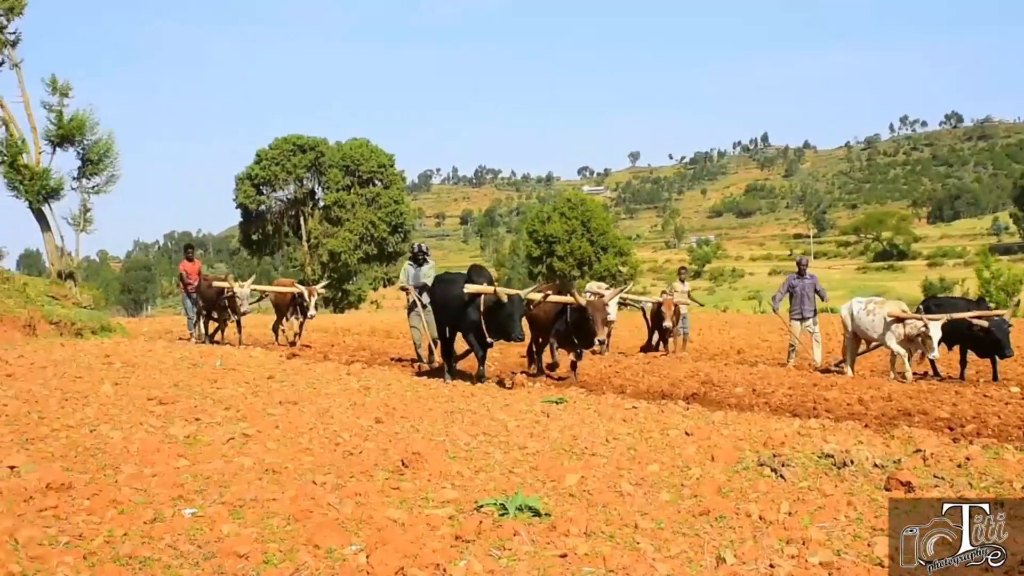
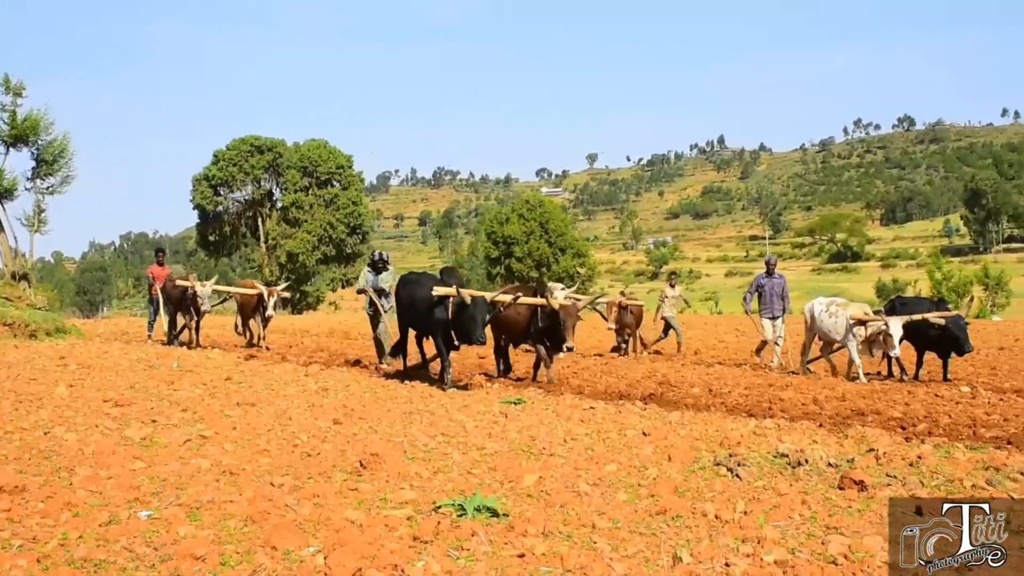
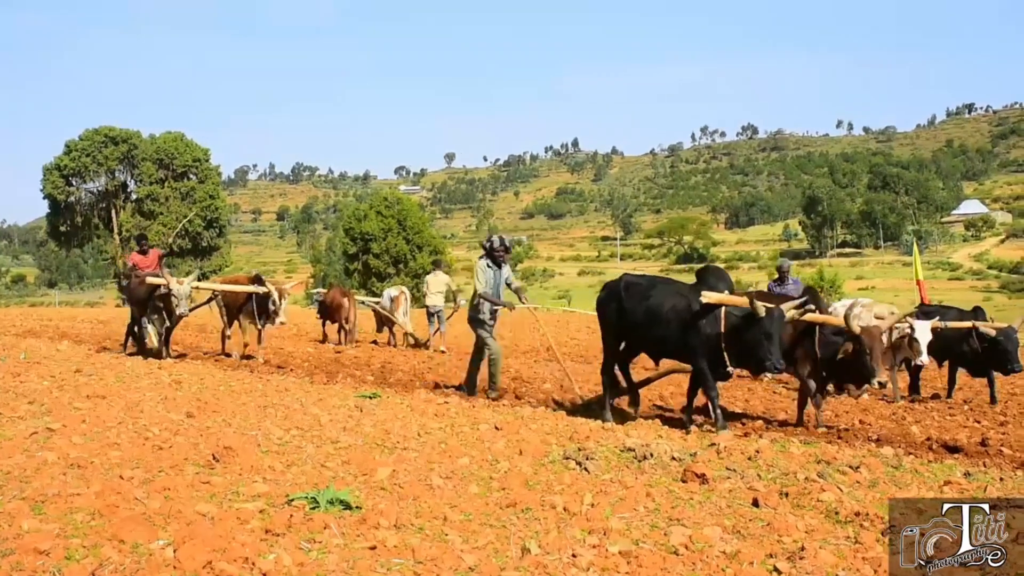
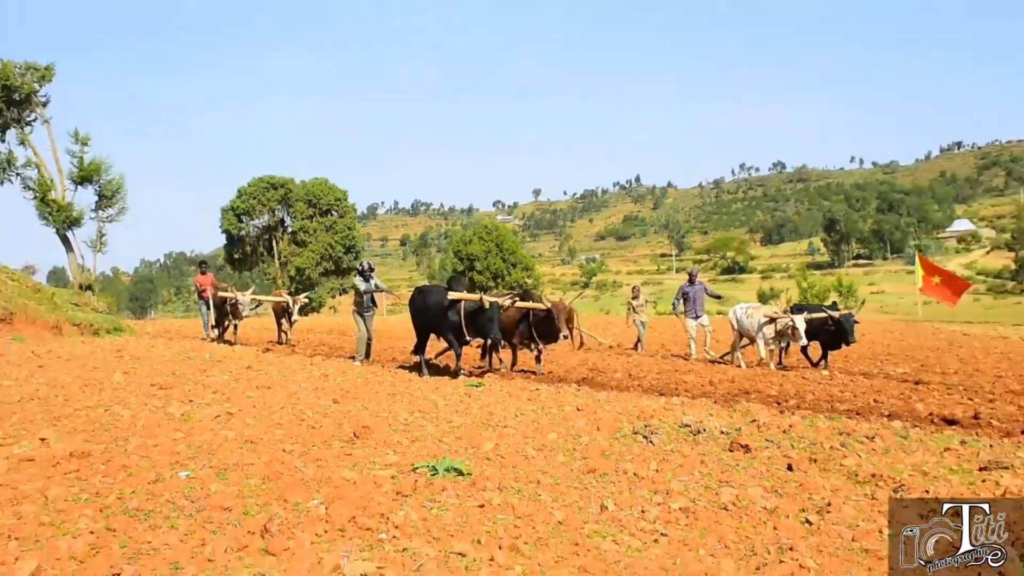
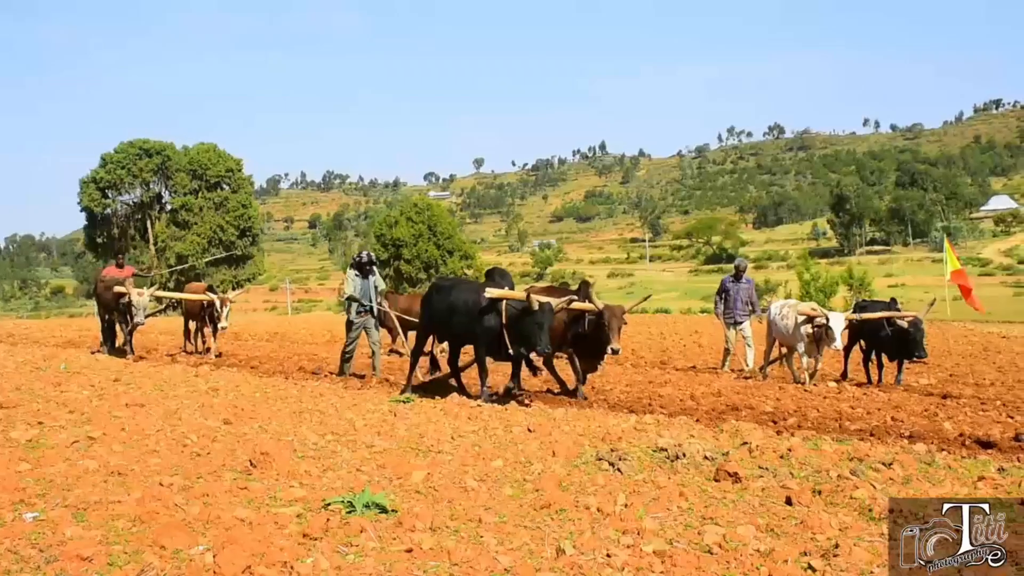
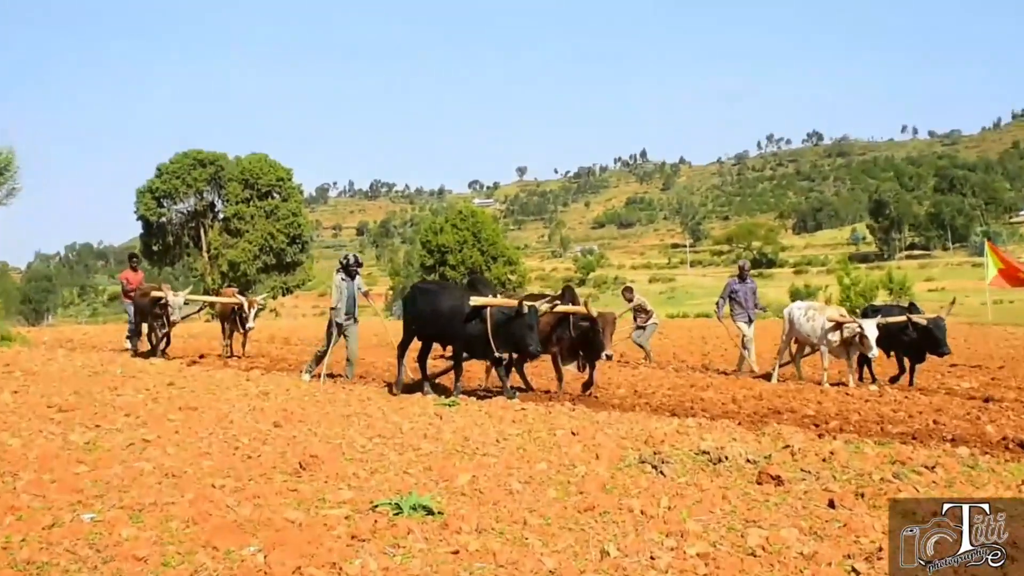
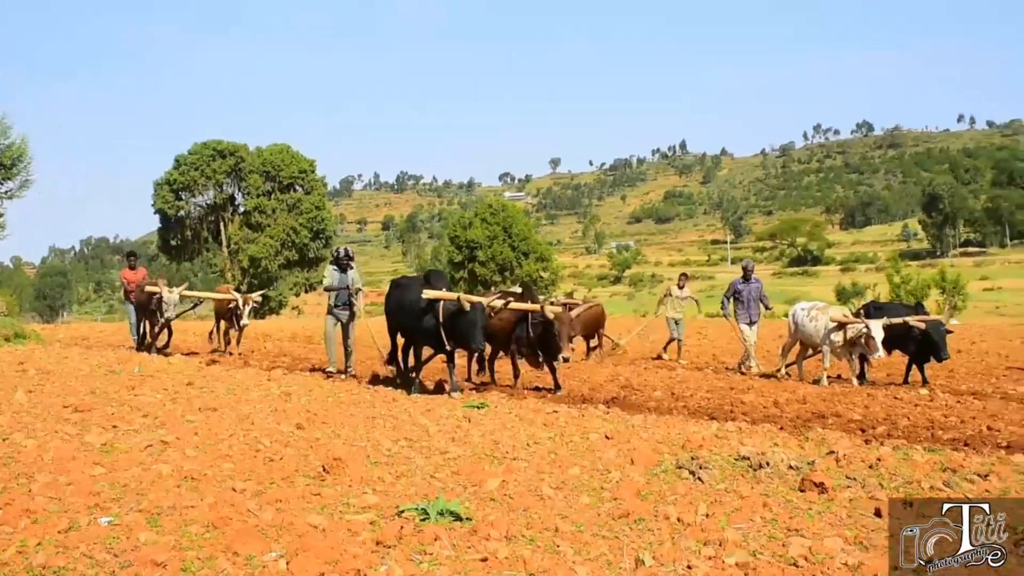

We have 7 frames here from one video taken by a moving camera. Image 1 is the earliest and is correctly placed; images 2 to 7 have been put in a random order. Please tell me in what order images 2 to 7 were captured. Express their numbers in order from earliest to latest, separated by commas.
2, 7, 4, 6, 5, 3
